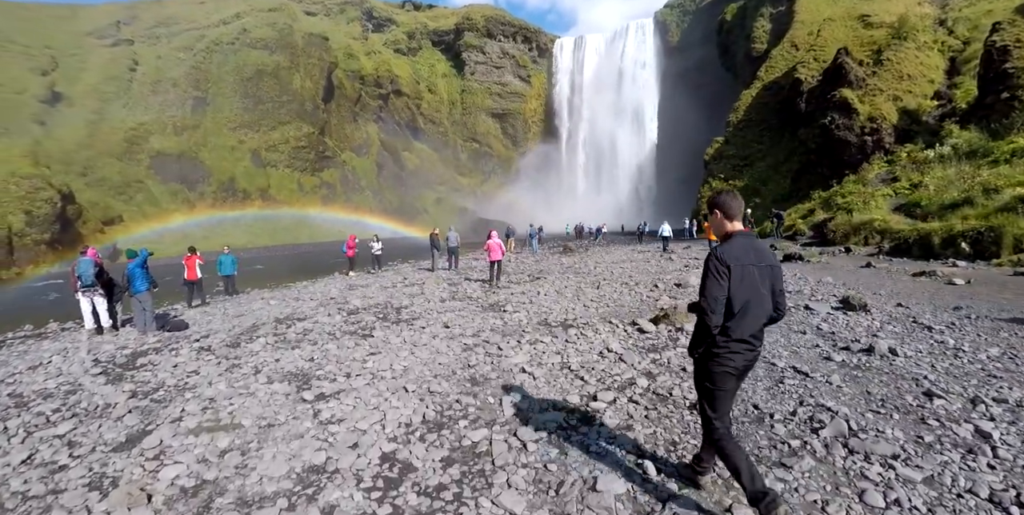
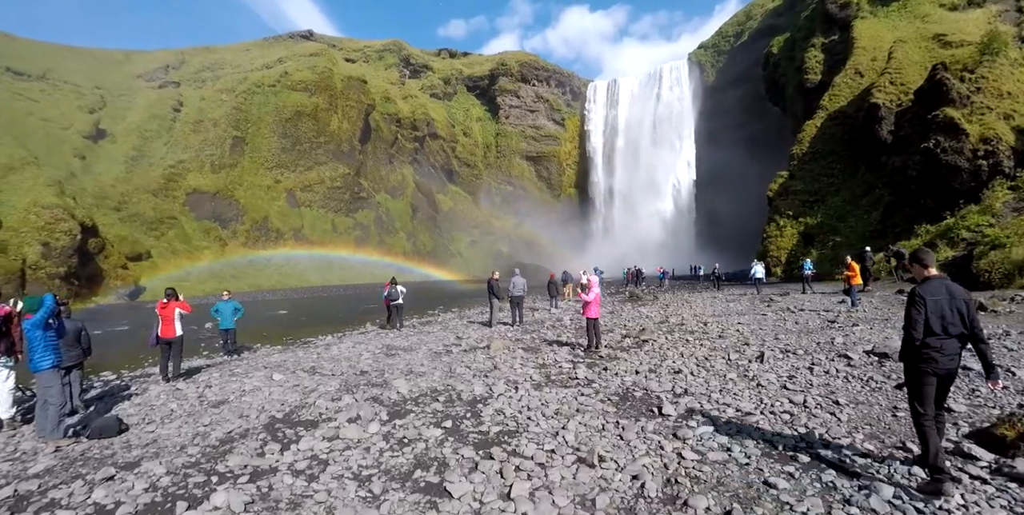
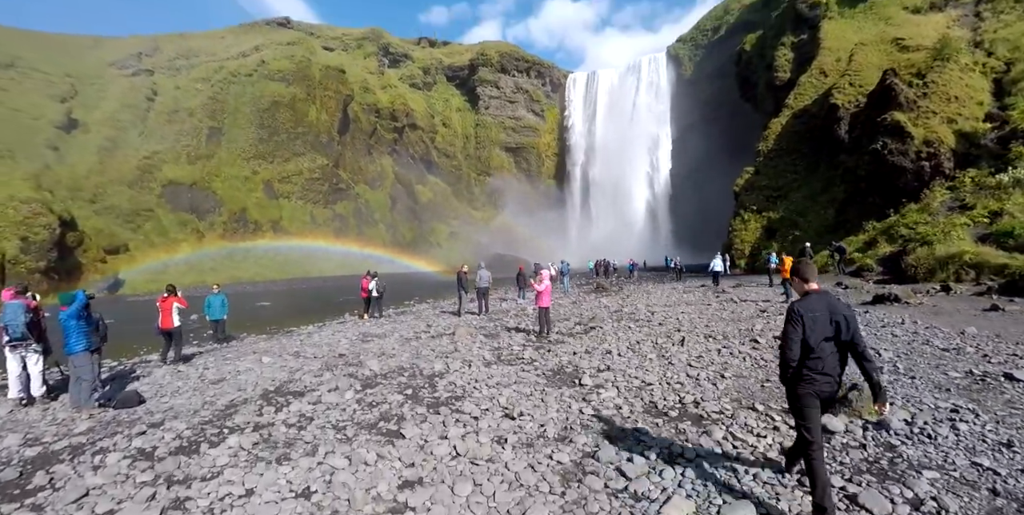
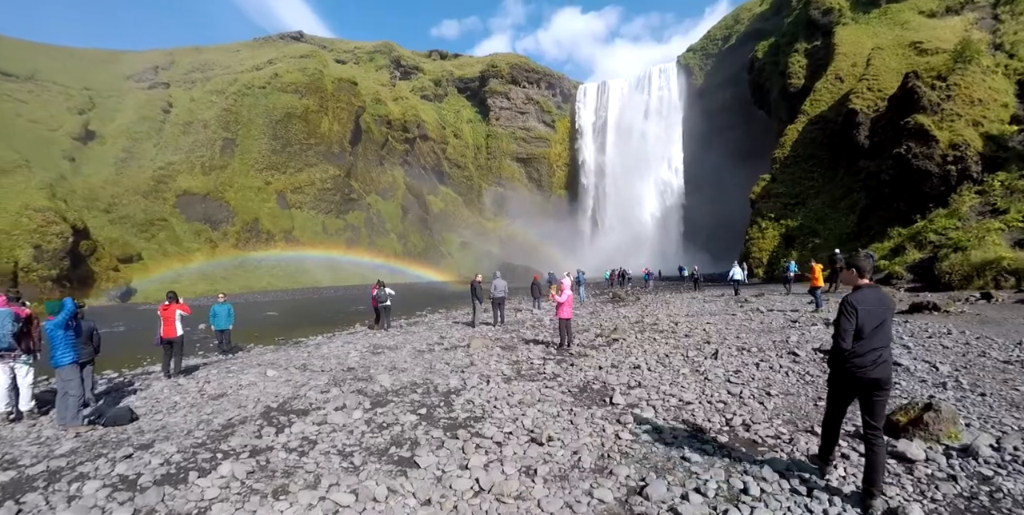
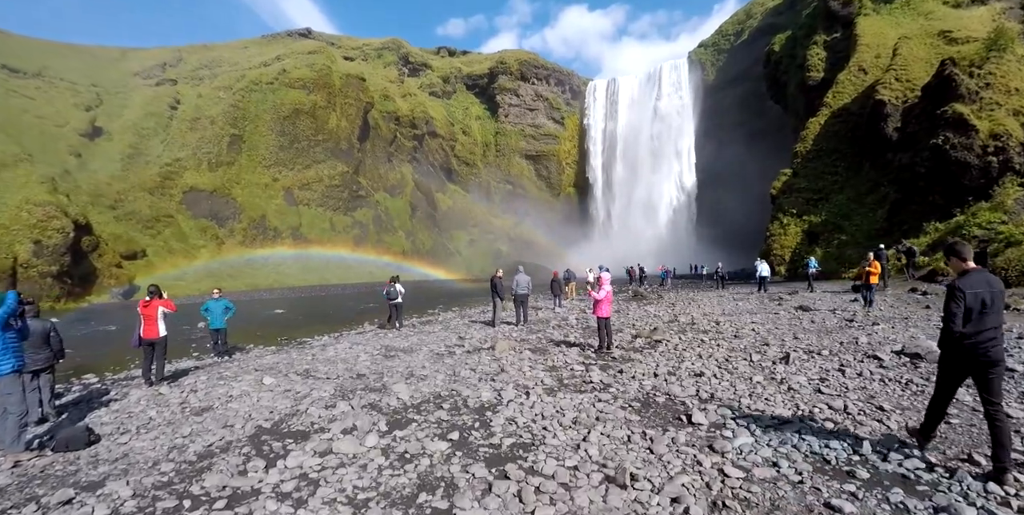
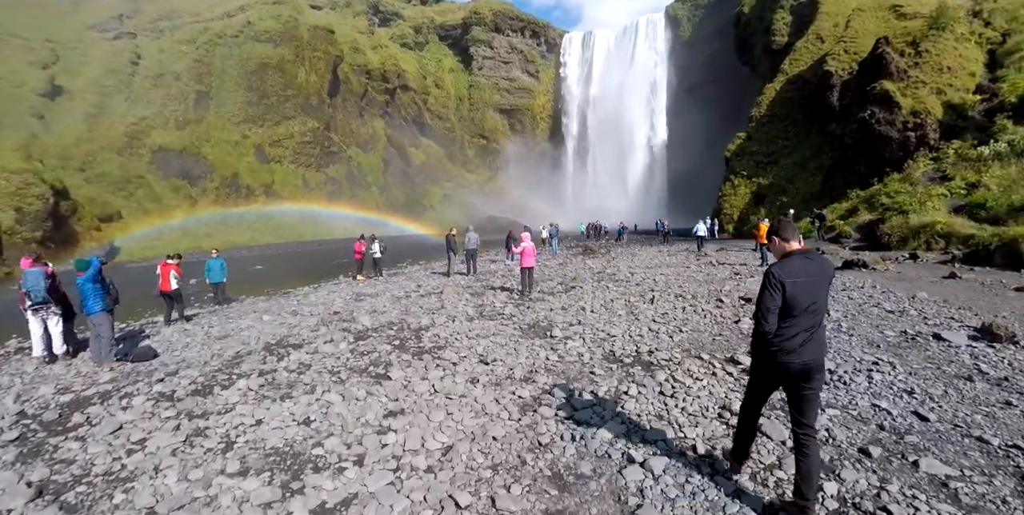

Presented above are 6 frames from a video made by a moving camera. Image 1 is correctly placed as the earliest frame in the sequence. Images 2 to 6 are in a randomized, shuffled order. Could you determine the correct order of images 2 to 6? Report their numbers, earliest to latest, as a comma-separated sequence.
6, 3, 4, 2, 5
